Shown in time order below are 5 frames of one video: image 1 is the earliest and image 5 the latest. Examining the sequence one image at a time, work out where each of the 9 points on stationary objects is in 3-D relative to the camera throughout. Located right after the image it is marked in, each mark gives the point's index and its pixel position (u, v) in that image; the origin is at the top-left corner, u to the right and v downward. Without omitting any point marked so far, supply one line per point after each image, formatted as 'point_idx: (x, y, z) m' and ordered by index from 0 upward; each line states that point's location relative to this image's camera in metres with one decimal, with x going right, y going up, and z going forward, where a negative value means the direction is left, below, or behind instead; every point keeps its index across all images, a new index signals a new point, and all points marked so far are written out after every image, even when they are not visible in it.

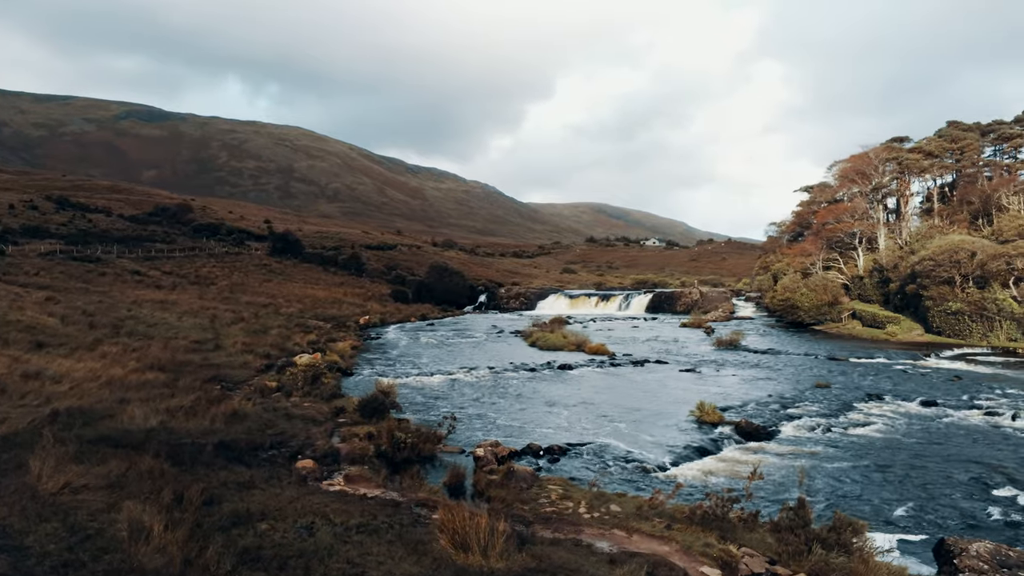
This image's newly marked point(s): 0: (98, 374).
0: (-9.6, -2.0, +13.3) m
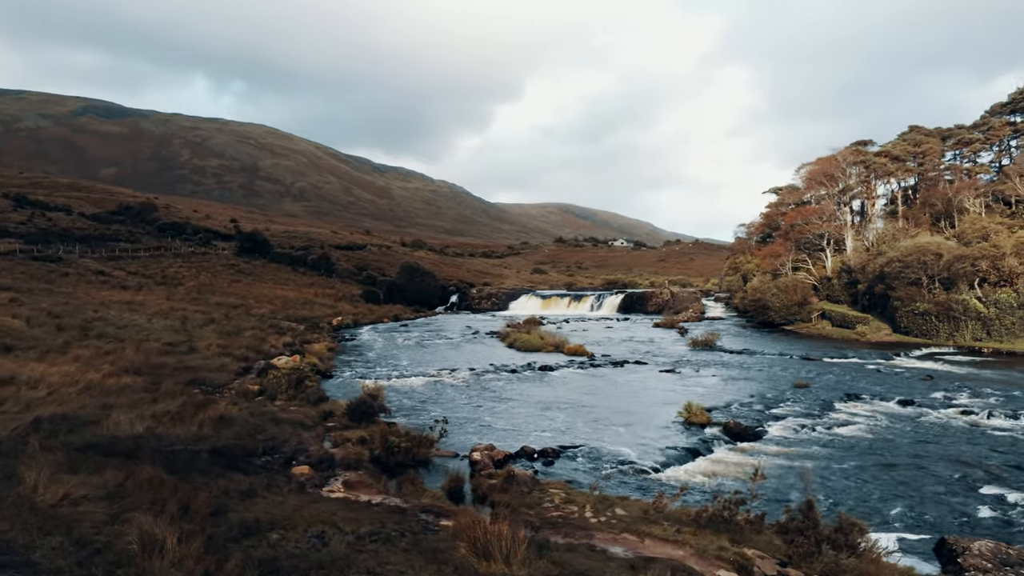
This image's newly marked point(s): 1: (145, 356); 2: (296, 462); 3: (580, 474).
0: (-9.9, -2.1, +12.8) m
1: (-12.8, -2.4, +19.8) m
2: (-3.3, -2.7, +8.7) m
3: (+1.1, -3.0, +9.2) m
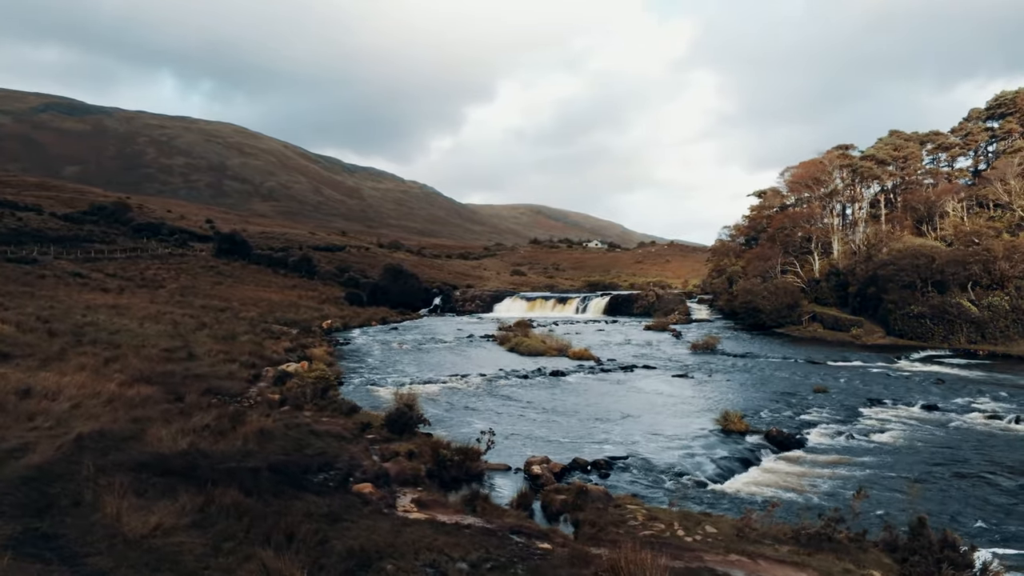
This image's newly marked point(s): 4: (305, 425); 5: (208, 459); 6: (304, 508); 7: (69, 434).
0: (-9.0, -2.2, +12.2) m
1: (-12.2, -2.6, +19.1) m
2: (-2.3, -2.8, +8.3) m
3: (+2.1, -3.2, +9.0) m
4: (-4.1, -2.7, +11.3) m
5: (-4.4, -2.5, +8.2) m
6: (-2.3, -2.4, +6.2) m
7: (-6.6, -2.2, +8.4) m
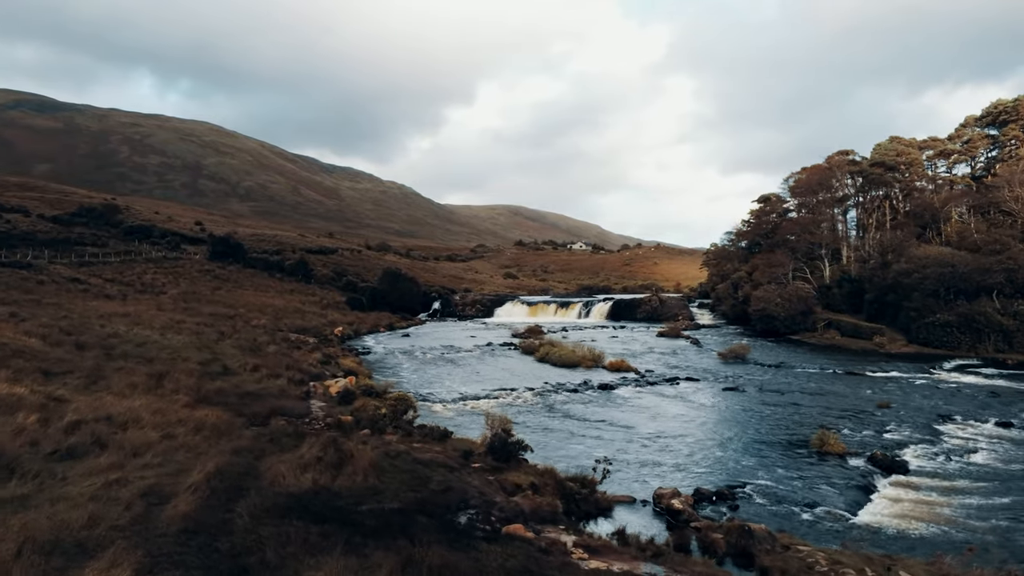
0: (-7.0, -2.7, +11.7) m
1: (-10.3, -3.0, +18.5) m
2: (-0.2, -3.2, +7.9) m
3: (+4.2, -3.6, +8.6) m
4: (-2.1, -3.2, +10.8) m
5: (-2.3, -2.9, +7.8) m
6: (-0.1, -2.8, +5.8) m
7: (-4.5, -2.6, +7.9) m
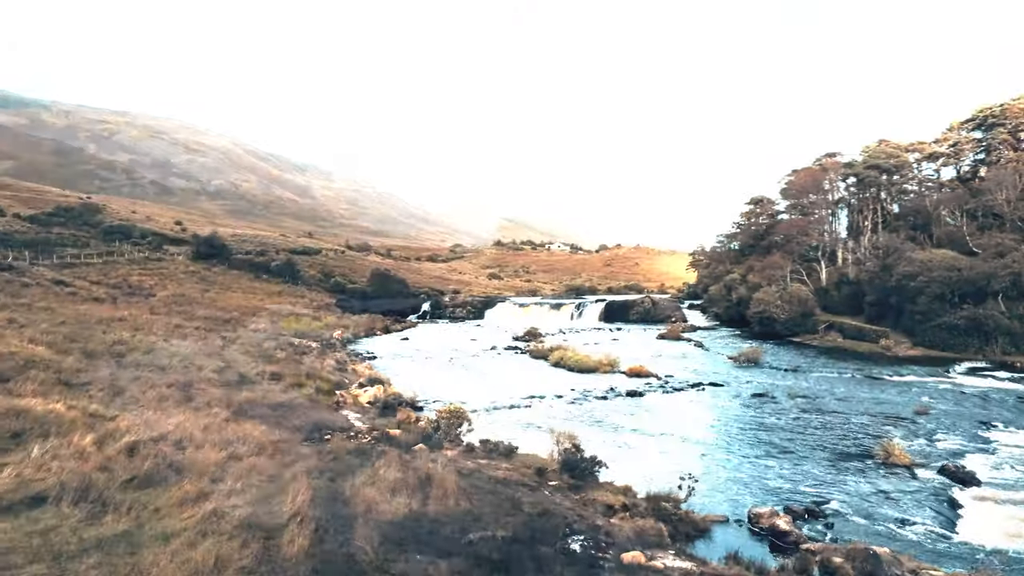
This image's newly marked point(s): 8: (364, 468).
0: (-5.6, -2.9, +11.1) m
1: (-9.1, -3.2, +17.8) m
2: (+1.3, -3.4, +7.5) m
3: (+5.7, -3.8, +8.4) m
4: (-0.7, -3.4, +10.4) m
5: (-0.8, -3.1, +7.4) m
6: (+1.4, -3.0, +5.4) m
7: (-3.0, -2.8, +7.5) m
8: (-2.5, -3.1, +9.7) m
